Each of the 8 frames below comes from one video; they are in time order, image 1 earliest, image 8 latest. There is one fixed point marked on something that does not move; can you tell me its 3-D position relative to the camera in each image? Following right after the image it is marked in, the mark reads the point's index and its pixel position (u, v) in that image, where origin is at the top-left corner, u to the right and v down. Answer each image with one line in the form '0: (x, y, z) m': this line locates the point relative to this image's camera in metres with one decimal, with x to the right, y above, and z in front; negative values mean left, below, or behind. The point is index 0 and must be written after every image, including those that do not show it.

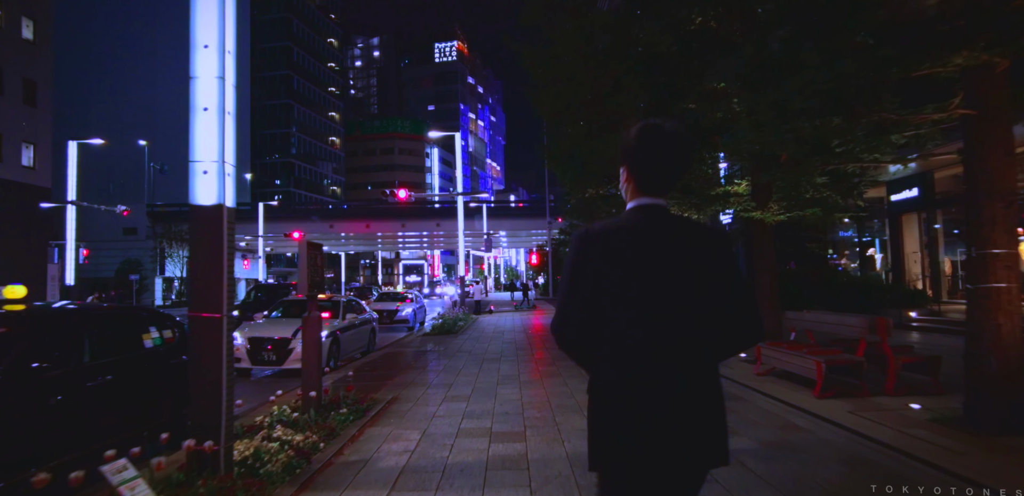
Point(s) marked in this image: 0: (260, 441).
0: (-2.5, -2.0, +5.6) m
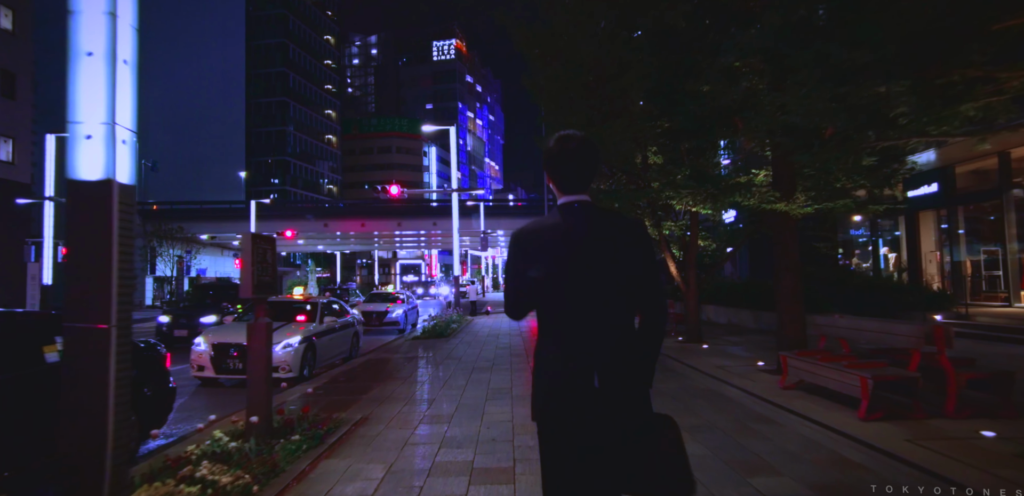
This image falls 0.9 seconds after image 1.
0: (-2.7, -1.9, +4.4) m
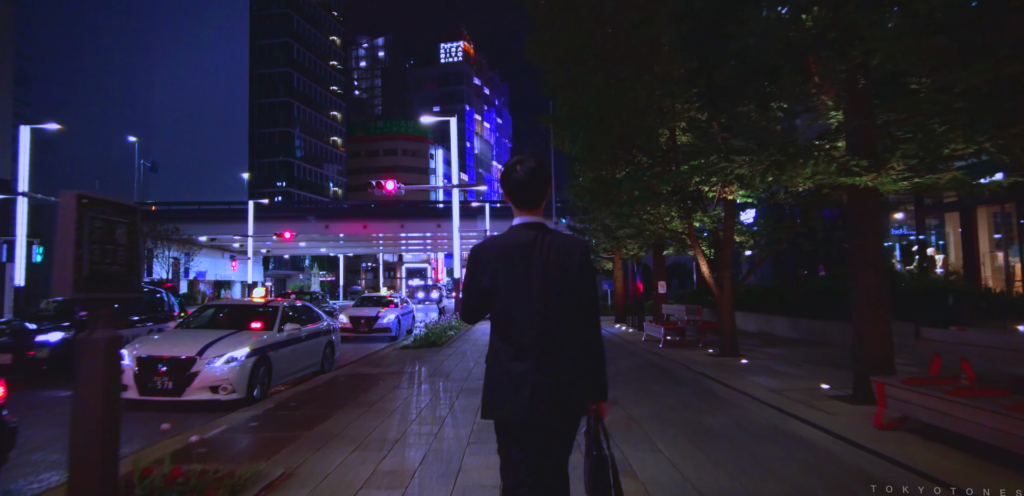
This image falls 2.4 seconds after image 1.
0: (-2.8, -1.7, +2.1) m
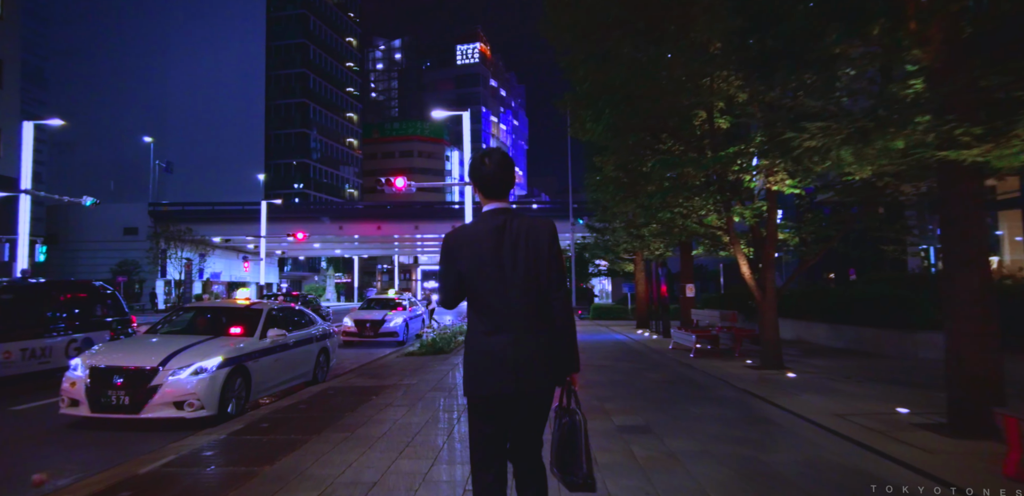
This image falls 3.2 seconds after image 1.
0: (-2.8, -1.5, +0.8) m
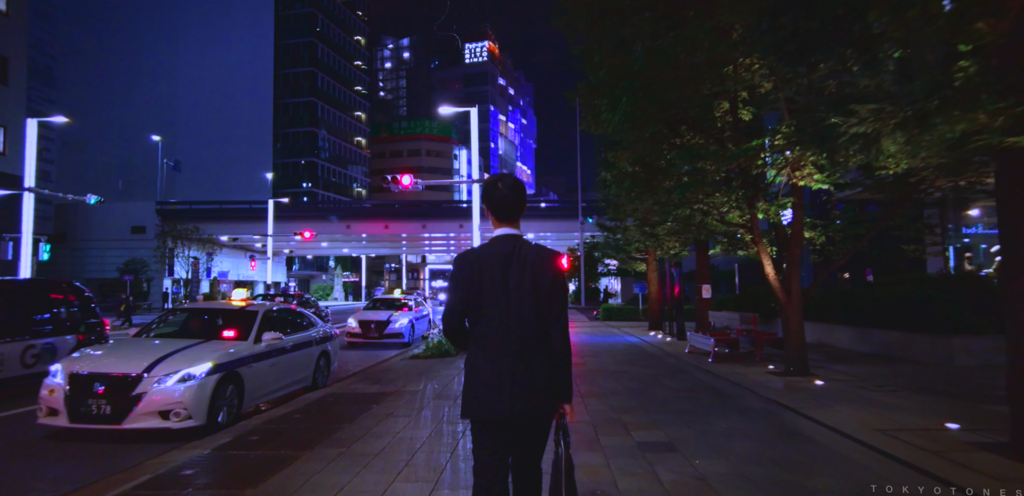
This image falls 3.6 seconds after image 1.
0: (-2.8, -1.5, +0.3) m
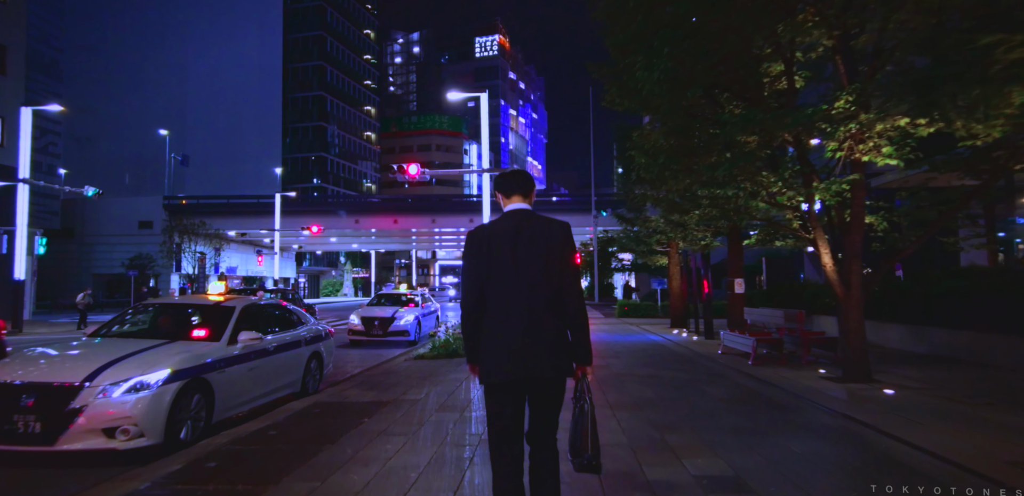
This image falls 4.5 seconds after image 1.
0: (-2.7, -1.4, -1.0) m
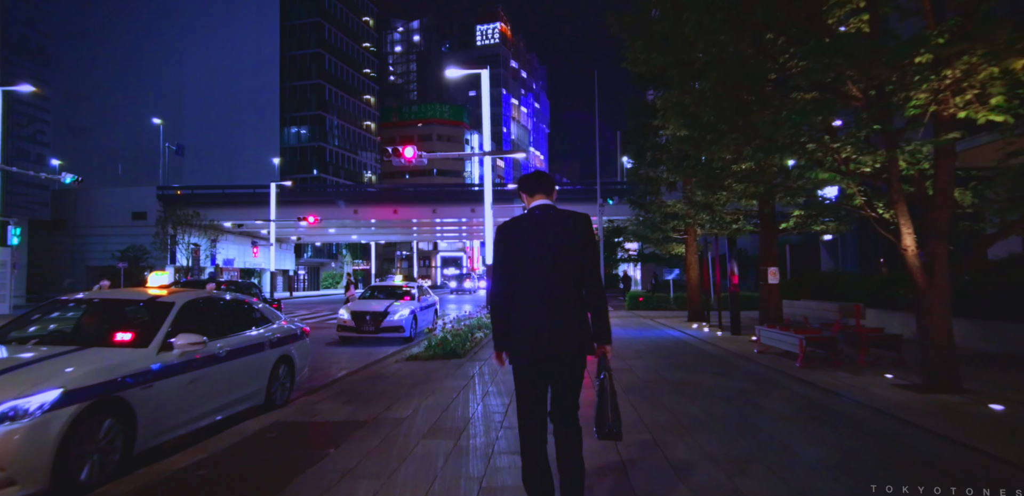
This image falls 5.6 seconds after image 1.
0: (-2.7, -1.3, -2.7) m
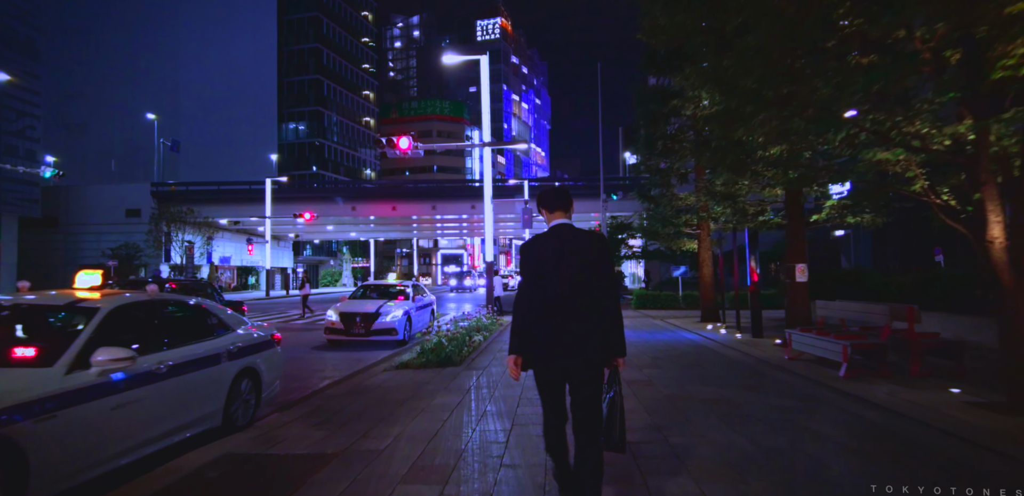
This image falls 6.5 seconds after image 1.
0: (-2.7, -1.3, -3.9) m
